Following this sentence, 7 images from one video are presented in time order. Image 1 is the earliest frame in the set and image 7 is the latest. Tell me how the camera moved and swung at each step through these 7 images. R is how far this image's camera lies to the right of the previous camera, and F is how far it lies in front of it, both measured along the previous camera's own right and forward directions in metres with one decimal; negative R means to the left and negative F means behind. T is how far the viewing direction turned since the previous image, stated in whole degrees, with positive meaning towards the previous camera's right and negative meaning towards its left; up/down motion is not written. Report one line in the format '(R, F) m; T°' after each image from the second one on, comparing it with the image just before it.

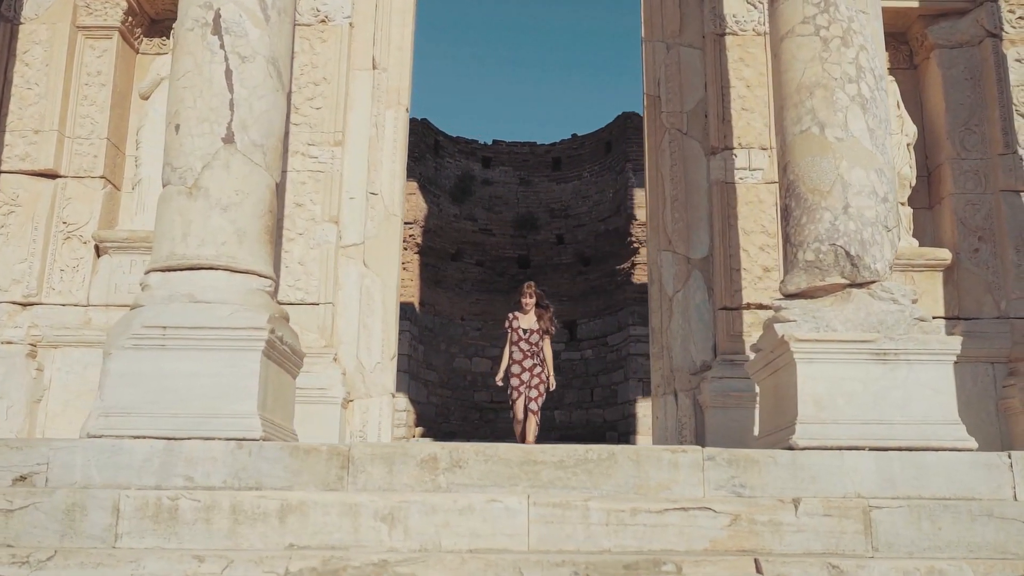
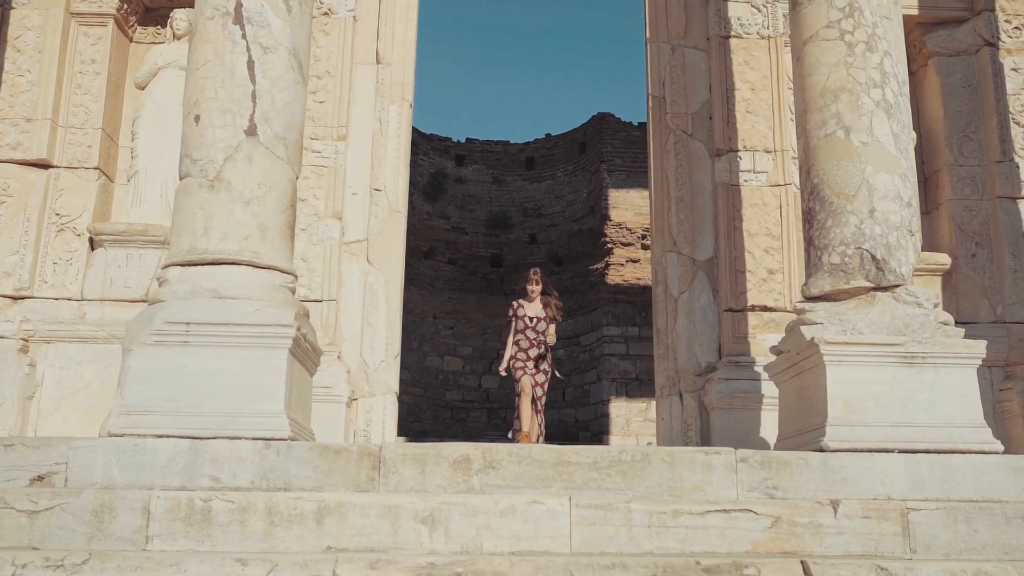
(-0.4, +0.1) m; +3°
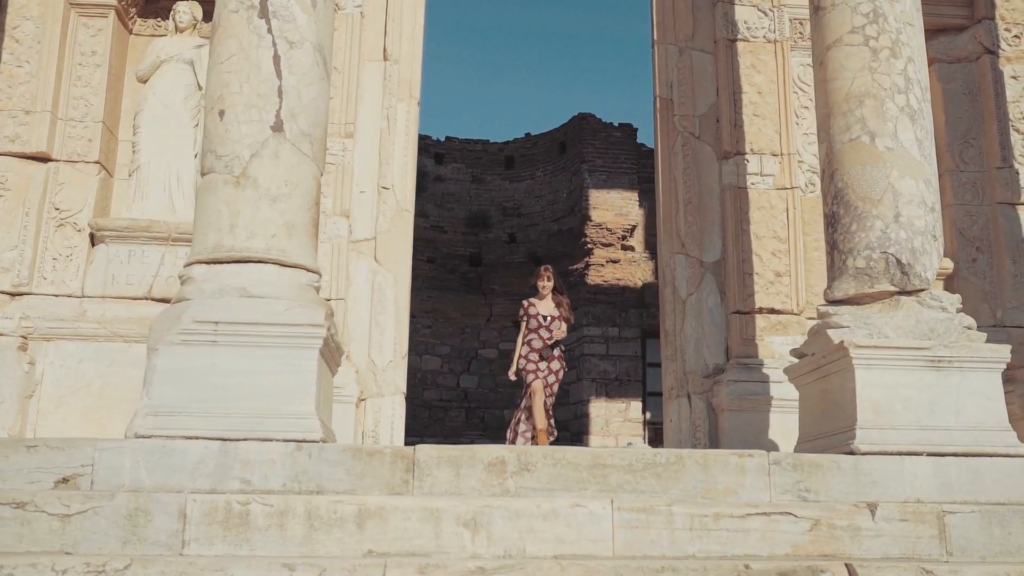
(-0.4, 0.0) m; +2°
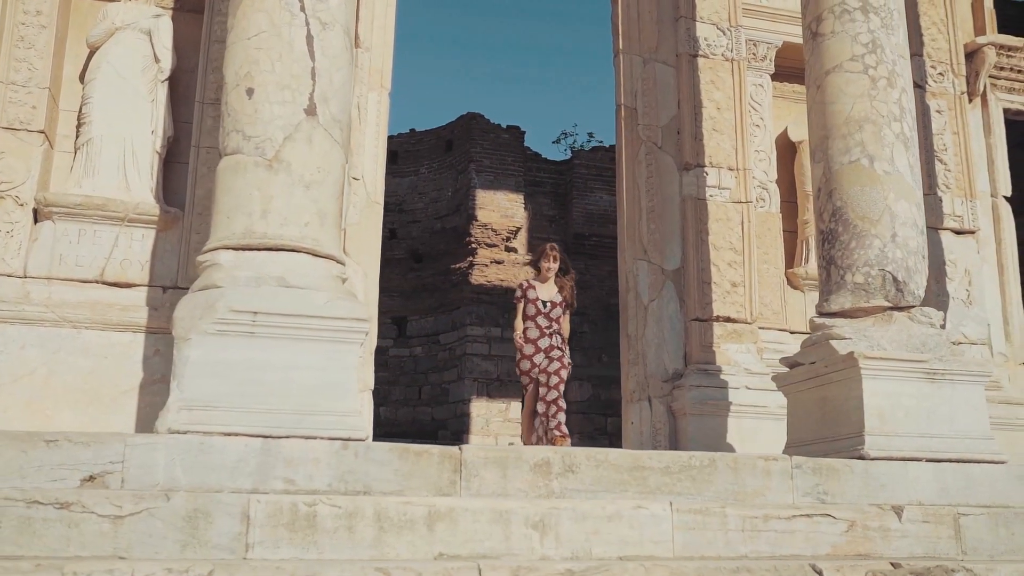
(-1.1, +0.1) m; +10°
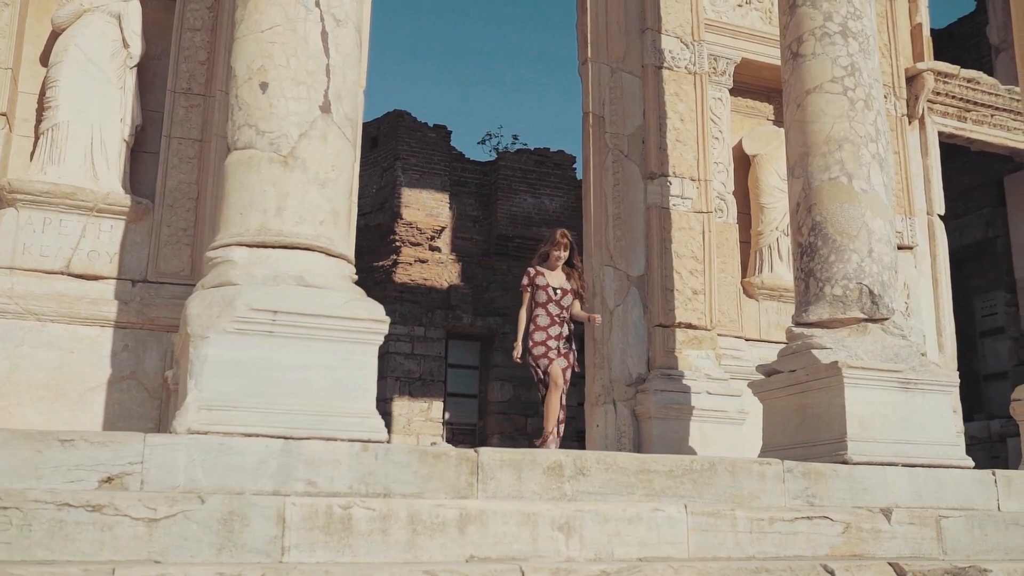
(-0.6, 0.0) m; +6°
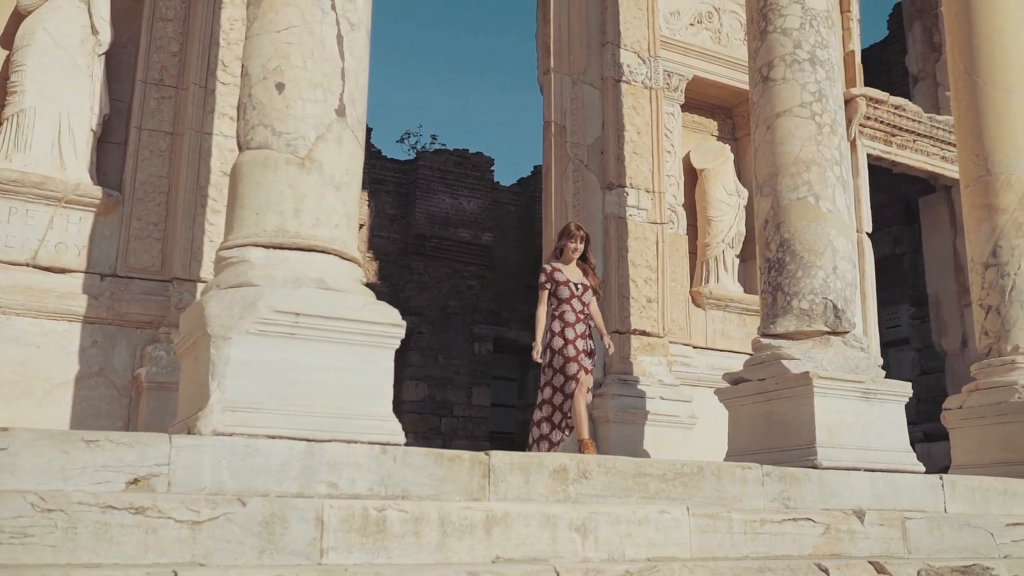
(-0.6, -0.1) m; +7°
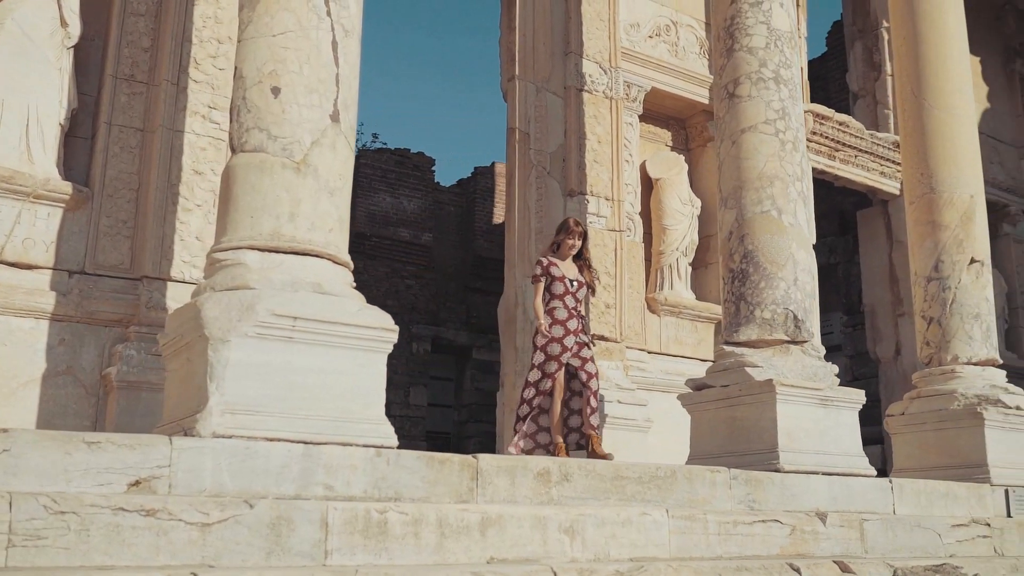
(-0.3, -0.1) m; +4°
